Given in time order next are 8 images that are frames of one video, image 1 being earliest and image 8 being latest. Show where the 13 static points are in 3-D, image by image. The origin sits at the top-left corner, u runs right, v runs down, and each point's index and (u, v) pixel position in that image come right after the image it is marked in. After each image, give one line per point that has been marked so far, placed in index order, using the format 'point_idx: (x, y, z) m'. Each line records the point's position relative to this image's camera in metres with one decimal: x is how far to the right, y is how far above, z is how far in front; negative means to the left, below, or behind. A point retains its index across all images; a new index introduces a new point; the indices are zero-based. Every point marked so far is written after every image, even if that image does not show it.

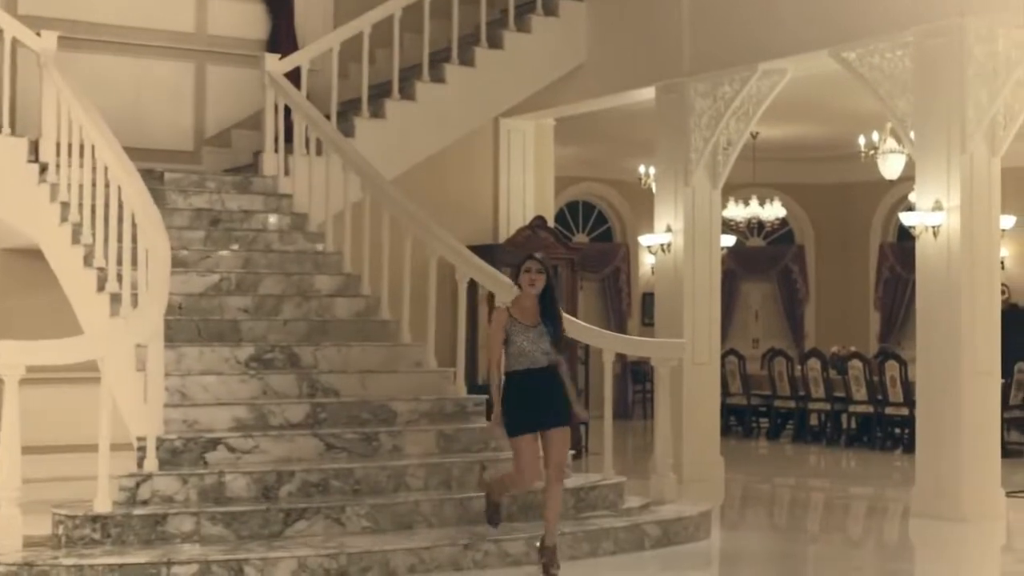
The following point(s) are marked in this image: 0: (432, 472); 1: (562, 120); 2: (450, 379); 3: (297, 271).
0: (-0.3, -0.7, +6.9) m
1: (+0.4, +1.2, +12.5) m
2: (-0.3, -0.4, +7.8) m
3: (-1.1, +0.1, +8.6) m
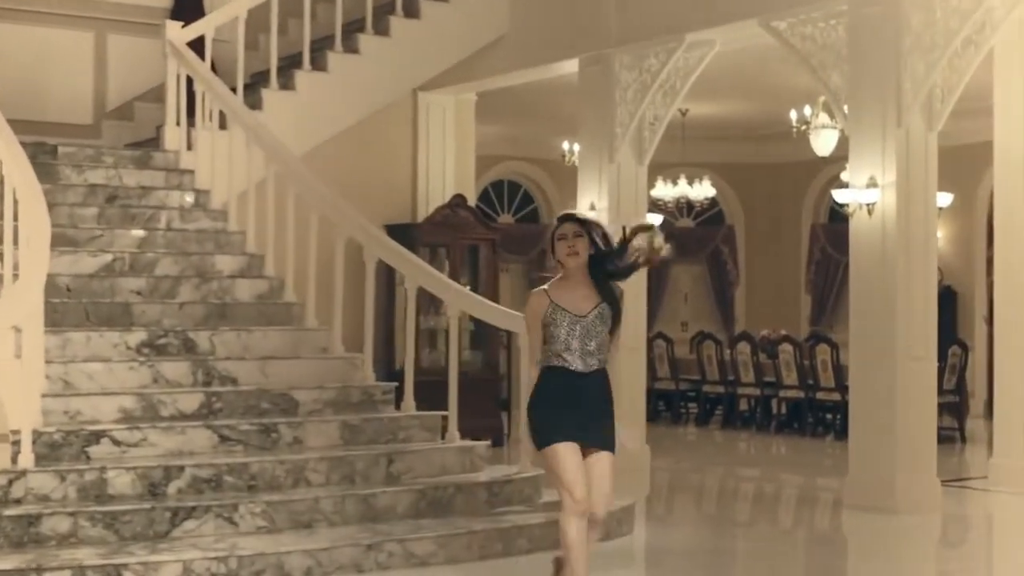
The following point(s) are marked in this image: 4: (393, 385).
0: (-0.7, -0.7, +6.5) m
1: (-0.2, +1.4, +12.1) m
2: (-0.7, -0.3, +7.4) m
3: (-1.5, +0.2, +8.1) m
4: (-0.5, -0.4, +7.2) m
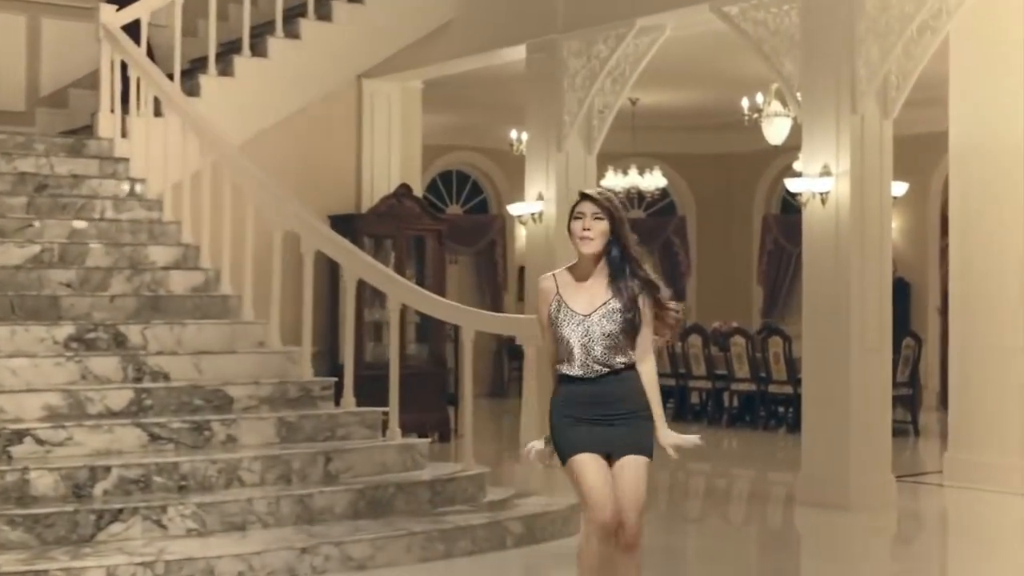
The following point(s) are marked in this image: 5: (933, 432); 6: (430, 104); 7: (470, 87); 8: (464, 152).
0: (-0.9, -0.6, +6.2) m
1: (-0.6, +1.4, +11.8) m
2: (-0.9, -0.3, +7.1) m
3: (-1.7, +0.2, +7.8) m
4: (-0.7, -0.4, +6.9) m
5: (+2.9, -1.0, +11.9) m
6: (-0.6, +1.4, +12.9) m
7: (-0.3, +1.4, +11.9) m
8: (-0.5, +1.2, +15.6) m
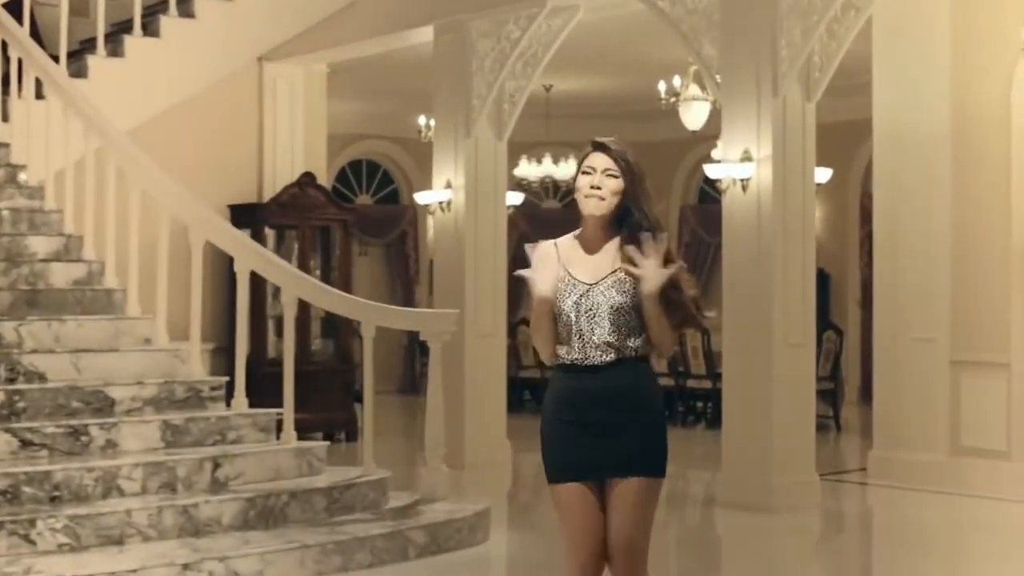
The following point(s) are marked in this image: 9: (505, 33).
0: (-1.2, -0.6, +5.7) m
1: (-1.2, +1.5, +11.4) m
2: (-1.3, -0.3, +6.6) m
3: (-2.1, +0.2, +7.3) m
4: (-1.1, -0.3, +6.5) m
5: (+2.3, -0.9, +11.6) m
6: (-1.3, +1.4, +12.5) m
7: (-0.9, +1.4, +11.5) m
8: (-1.2, +1.3, +15.2) m
9: (0.0, +1.3, +8.9) m
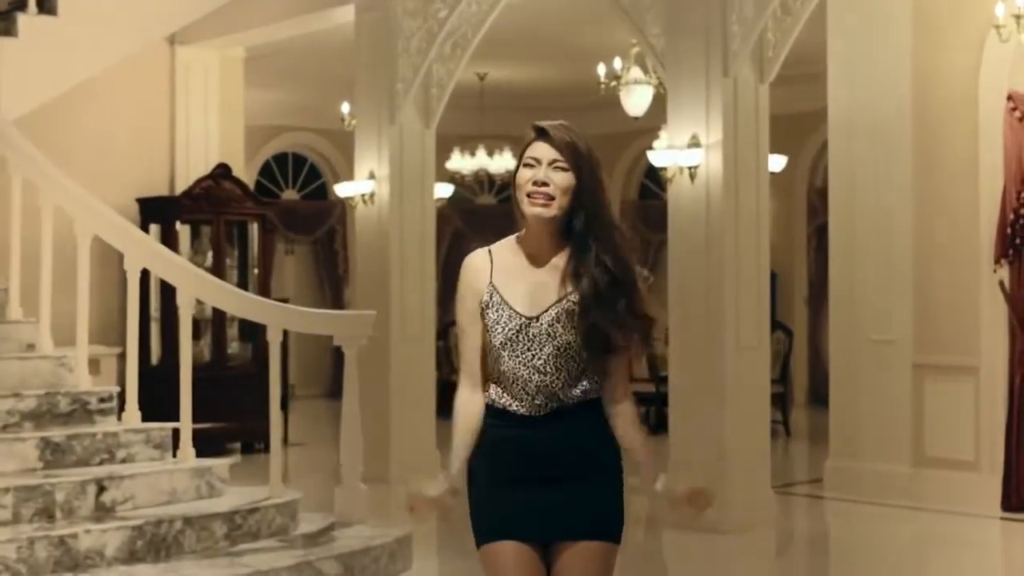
0: (-1.4, -0.6, +5.1) m
1: (-1.6, +1.5, +10.7) m
2: (-1.5, -0.3, +5.9) m
3: (-2.4, +0.2, +6.6) m
4: (-1.3, -0.3, +5.8) m
5: (+1.9, -0.9, +11.0) m
6: (-1.7, +1.4, +11.8) m
7: (-1.3, +1.4, +10.8) m
8: (-1.8, +1.3, +14.5) m
9: (-0.4, +1.3, +8.2) m
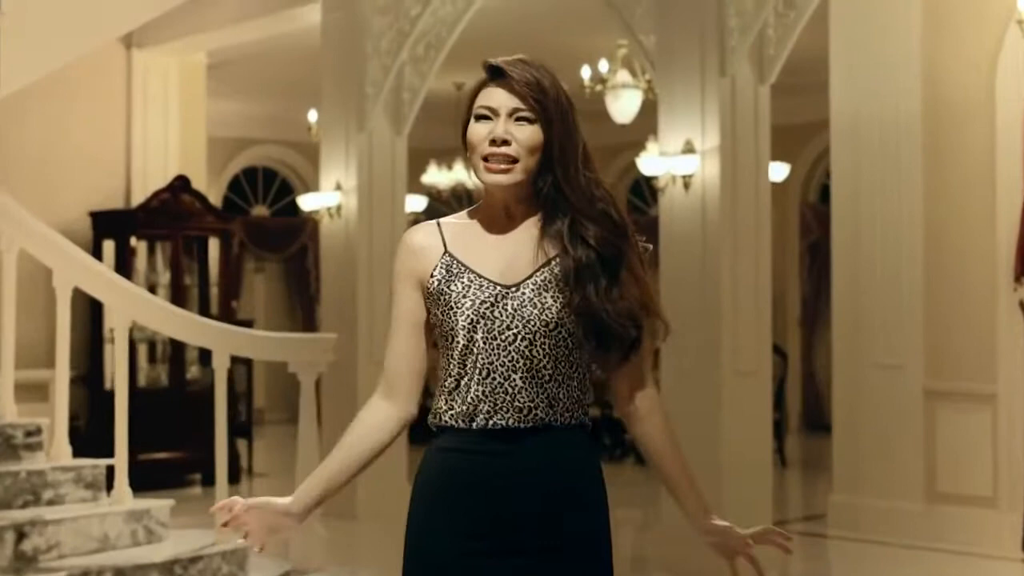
0: (-1.5, -0.7, +4.4) m
1: (-1.7, +1.3, +10.1) m
2: (-1.6, -0.3, +5.3) m
3: (-2.5, +0.2, +6.0) m
4: (-1.4, -0.4, +5.2) m
5: (+1.7, -1.0, +10.4) m
6: (-1.9, +1.3, +11.2) m
7: (-1.5, +1.3, +10.2) m
8: (-2.0, +1.1, +13.9) m
9: (-0.5, +1.2, +7.7) m
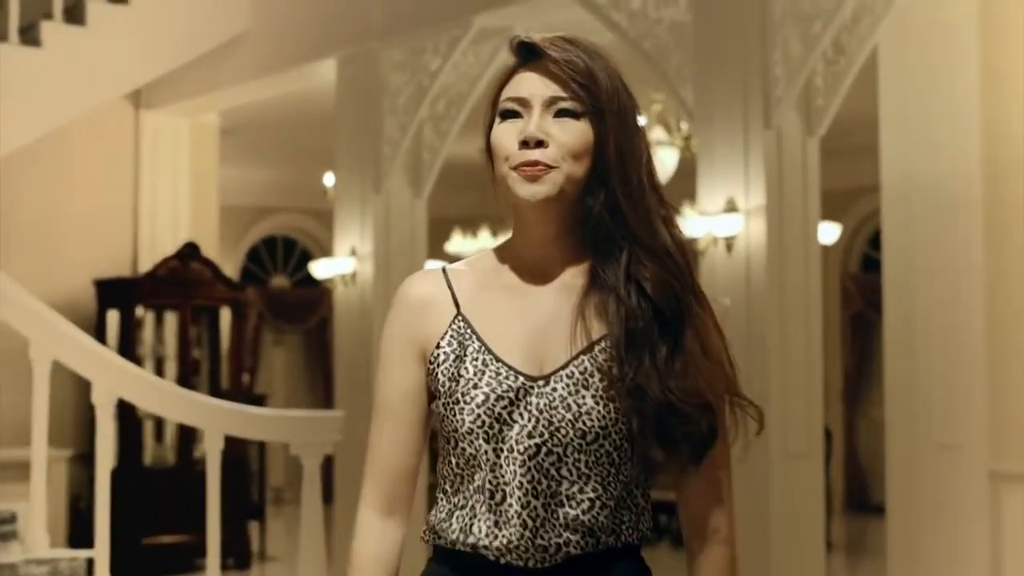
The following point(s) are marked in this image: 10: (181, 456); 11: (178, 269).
0: (-1.4, -0.8, +3.9) m
1: (-1.6, +0.9, +9.6) m
2: (-1.5, -0.5, +4.8) m
3: (-2.4, -0.1, +5.5) m
4: (-1.4, -0.6, +4.7) m
5: (+1.9, -1.5, +9.8) m
6: (-1.7, +0.9, +10.7) m
7: (-1.3, +0.9, +9.7) m
8: (-1.8, +0.6, +13.4) m
9: (-0.4, +0.9, +7.2) m
10: (-1.6, -0.8, +8.4) m
11: (-1.6, +0.1, +8.3) m
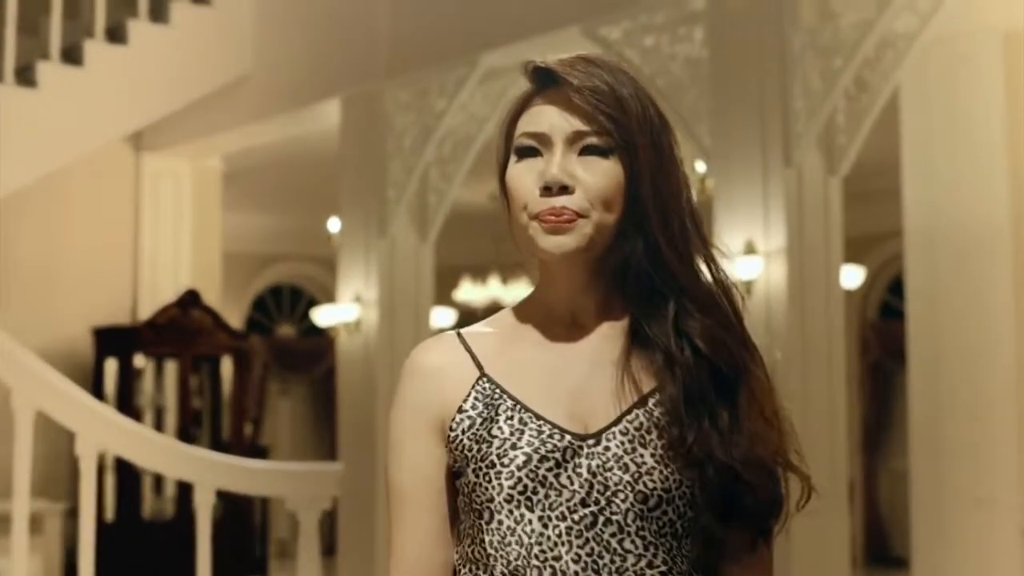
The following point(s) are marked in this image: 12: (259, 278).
0: (-1.4, -0.9, +3.7) m
1: (-1.5, +0.7, +9.4) m
2: (-1.5, -0.7, +4.6) m
3: (-2.4, -0.2, +5.3) m
4: (-1.3, -0.7, +4.4) m
5: (+2.0, -1.7, +9.5) m
6: (-1.6, +0.6, +10.5) m
7: (-1.3, +0.6, +9.5) m
8: (-1.7, +0.2, +13.2) m
9: (-0.3, +0.7, +7.0) m
10: (-1.6, -1.0, +8.1) m
11: (-1.6, -0.1, +8.0) m
12: (-1.9, +0.1, +13.0) m
